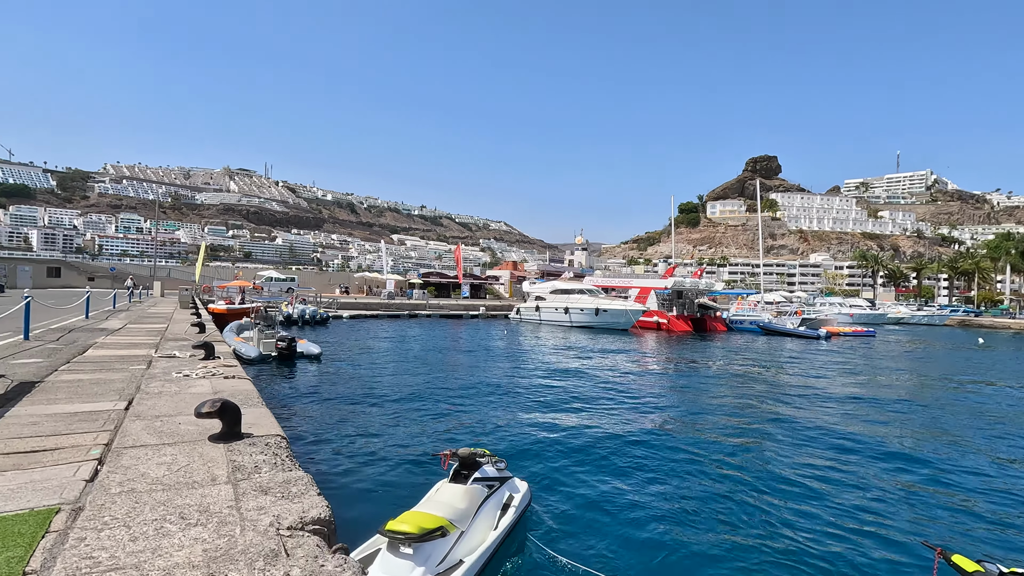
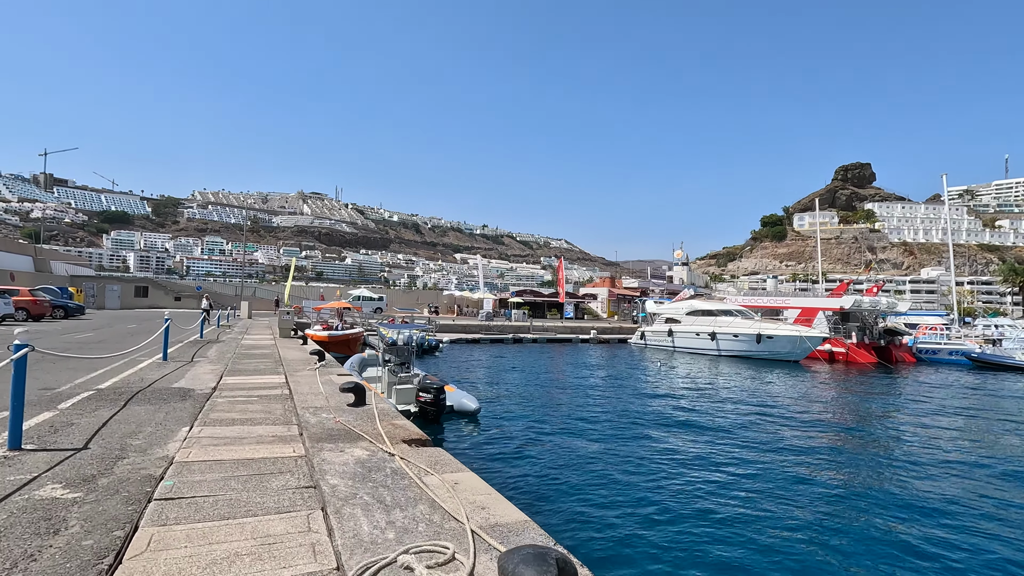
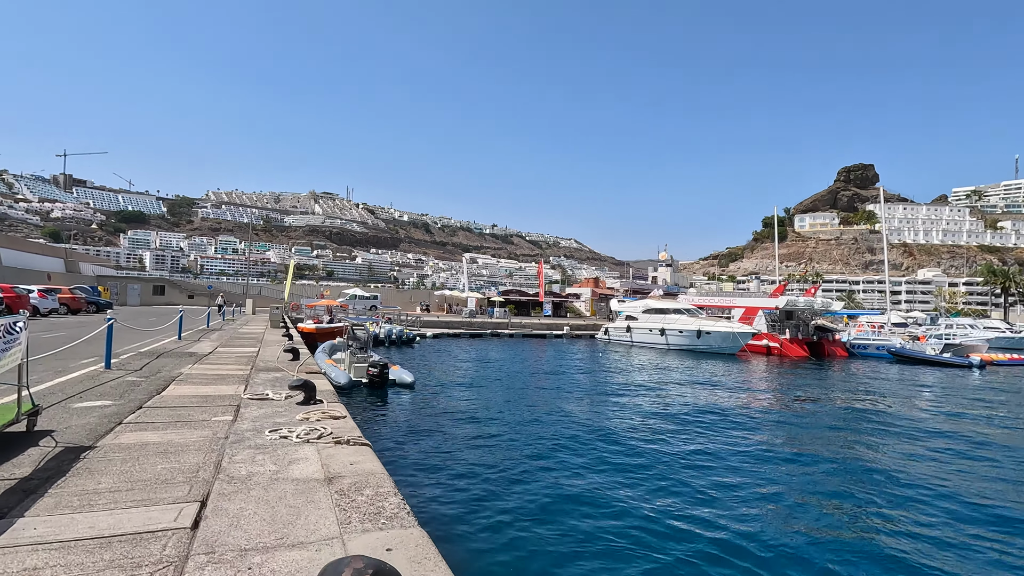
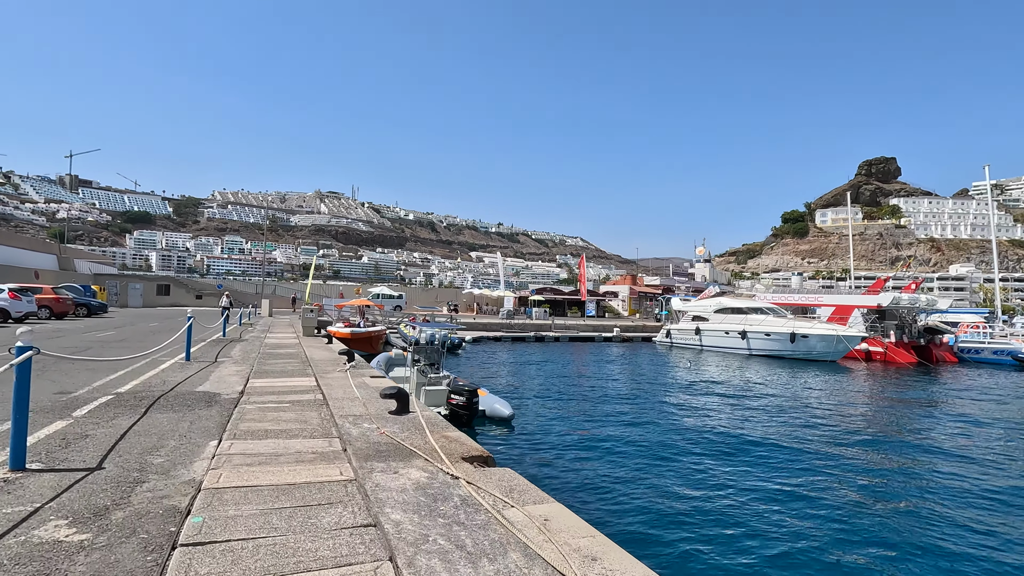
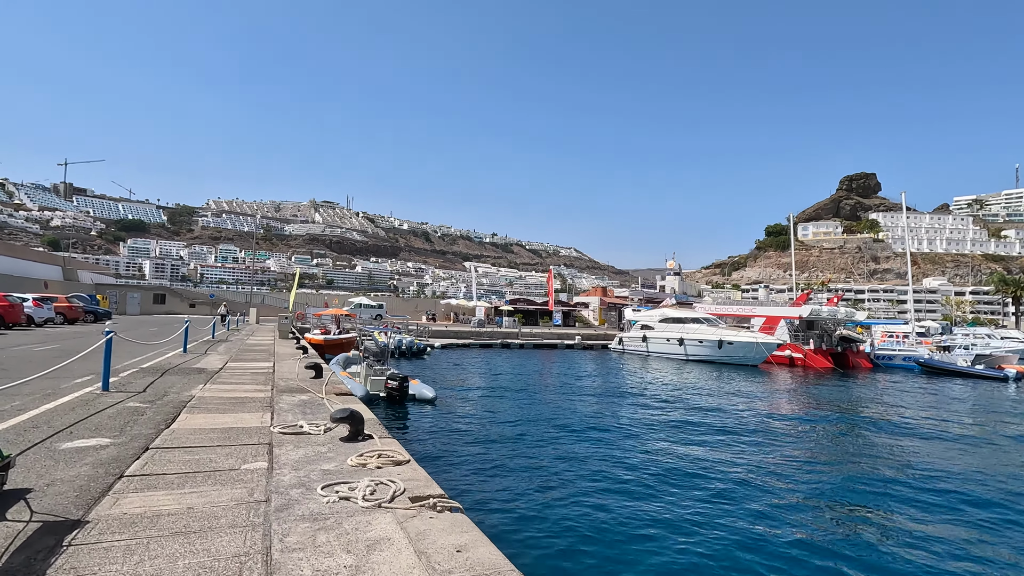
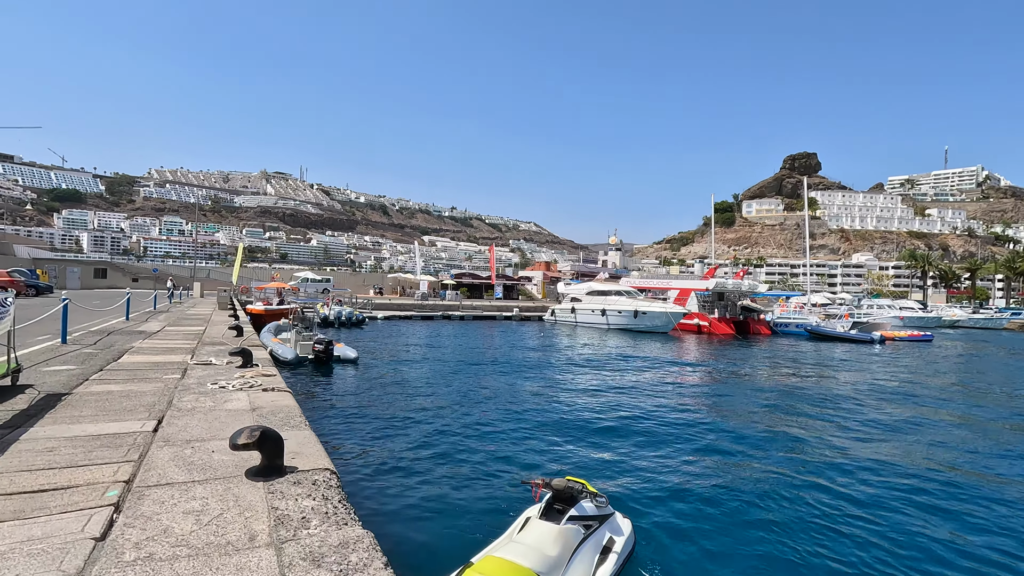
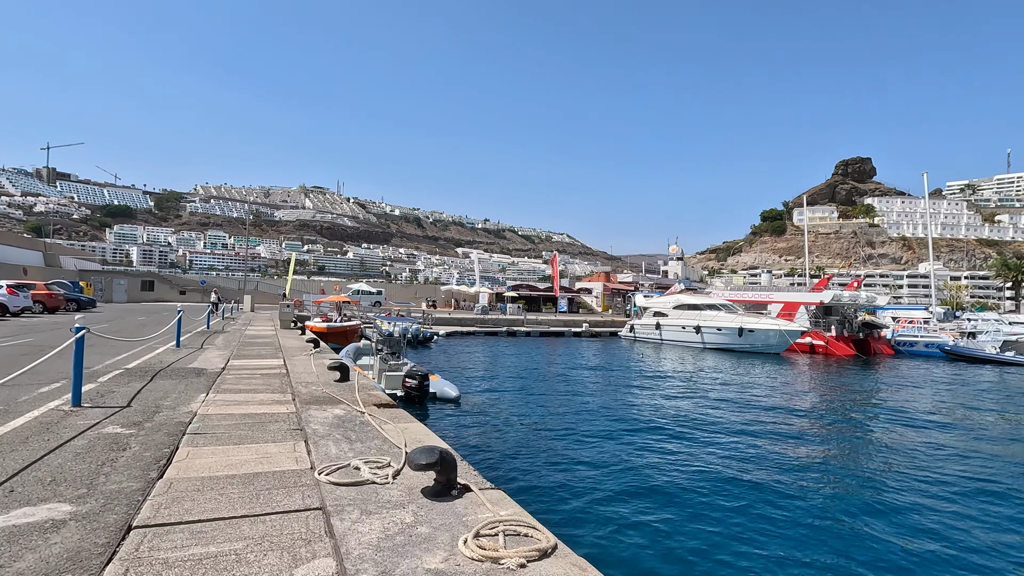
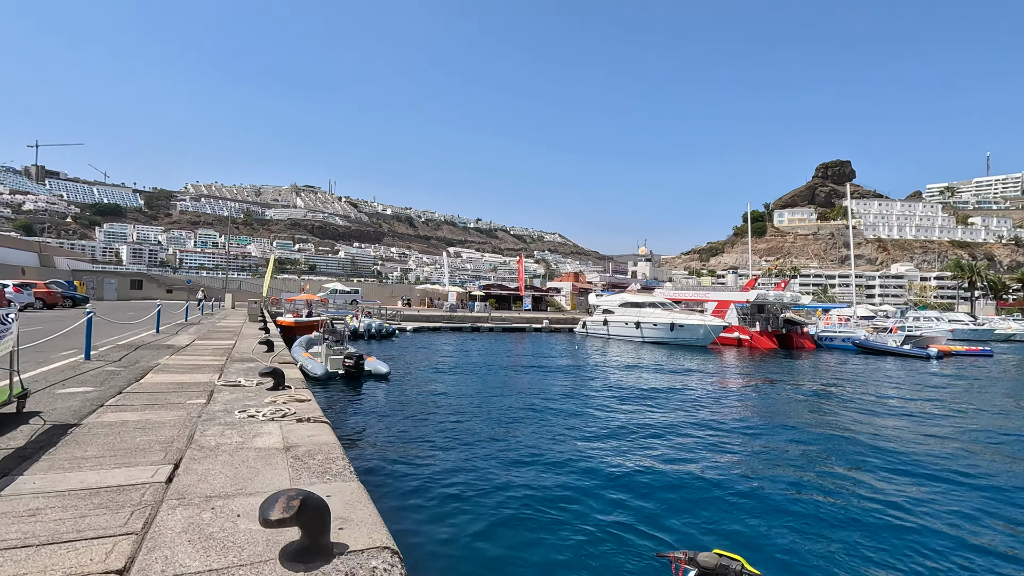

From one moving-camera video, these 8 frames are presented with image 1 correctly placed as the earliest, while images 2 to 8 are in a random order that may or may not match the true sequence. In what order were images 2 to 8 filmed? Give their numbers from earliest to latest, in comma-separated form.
6, 8, 3, 5, 7, 2, 4
